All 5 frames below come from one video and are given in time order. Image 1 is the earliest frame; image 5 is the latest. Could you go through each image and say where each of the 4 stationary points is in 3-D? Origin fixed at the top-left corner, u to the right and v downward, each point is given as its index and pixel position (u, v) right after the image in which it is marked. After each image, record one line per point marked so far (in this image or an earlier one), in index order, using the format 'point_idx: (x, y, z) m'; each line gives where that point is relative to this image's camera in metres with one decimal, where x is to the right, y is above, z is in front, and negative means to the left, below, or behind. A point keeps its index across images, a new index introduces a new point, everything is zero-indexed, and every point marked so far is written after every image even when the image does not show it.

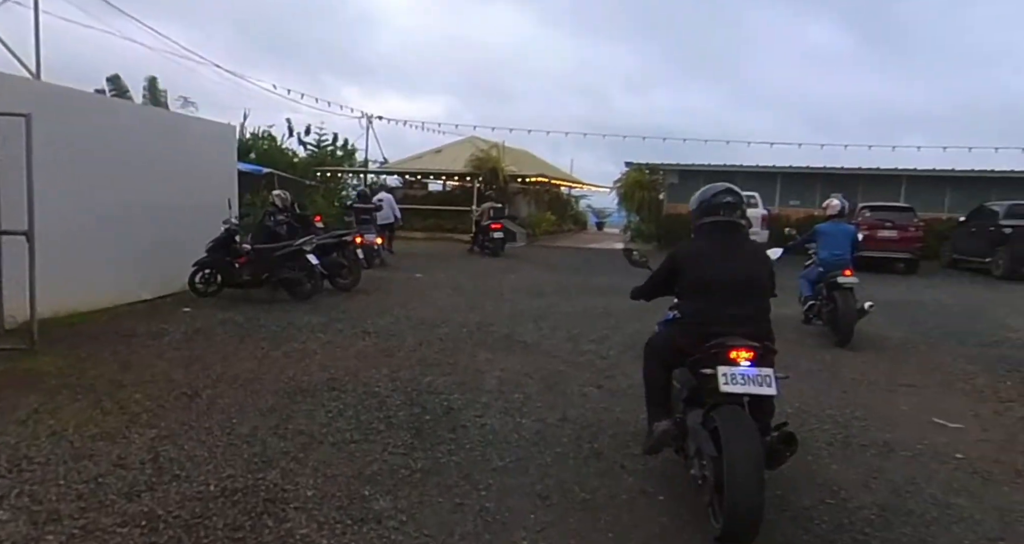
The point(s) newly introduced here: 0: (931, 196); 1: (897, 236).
0: (+11.6, +2.2, +19.8) m
1: (+7.9, +0.8, +14.7) m
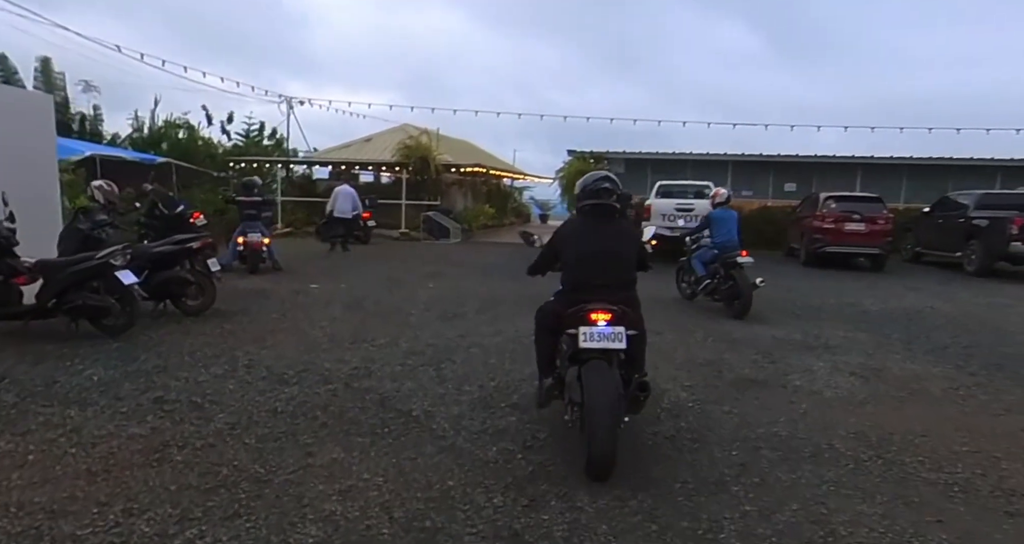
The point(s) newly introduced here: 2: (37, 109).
0: (+9.8, +2.3, +18.2) m
1: (+6.5, +0.8, +12.9) m
2: (-5.4, +1.9, +8.0) m
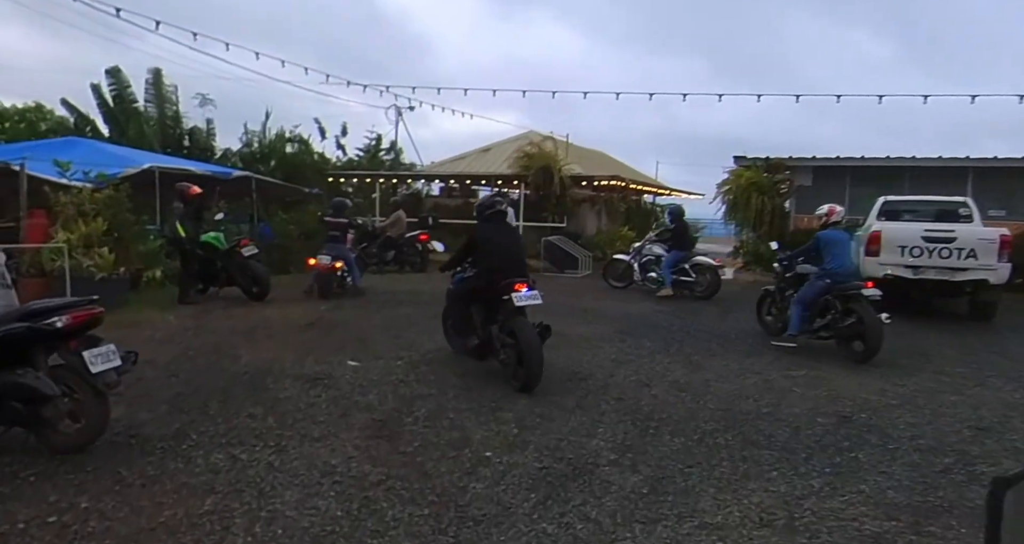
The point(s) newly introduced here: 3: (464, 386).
0: (+12.7, +1.3, +12.3) m
1: (+8.4, 0.0, +7.6) m
2: (-4.2, +1.4, +5.1) m
3: (-0.3, -0.9, +5.2) m
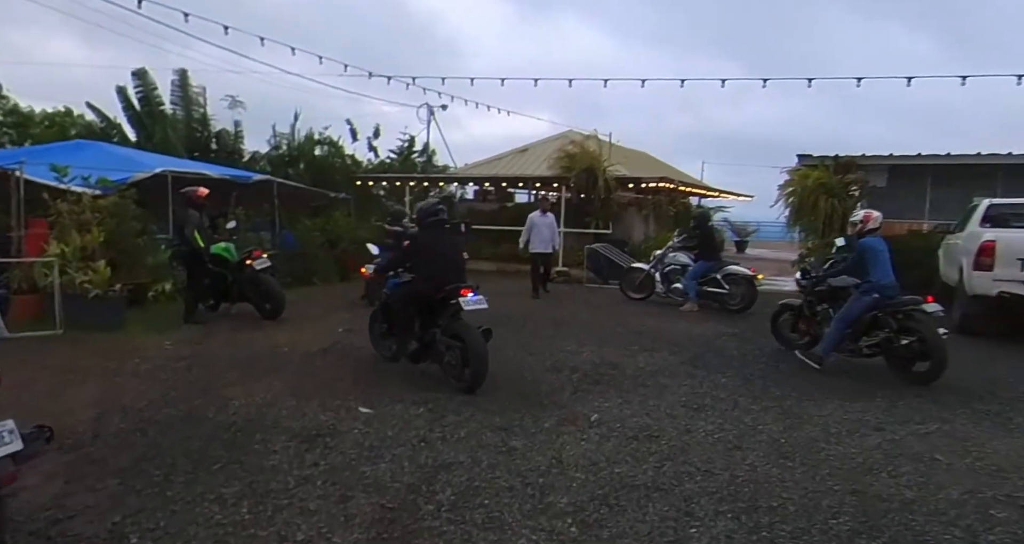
0: (+13.3, +1.1, +10.5) m
1: (+8.8, -0.2, +6.0) m
2: (-3.9, +1.2, +4.1) m
3: (0.0, -1.0, +4.1) m
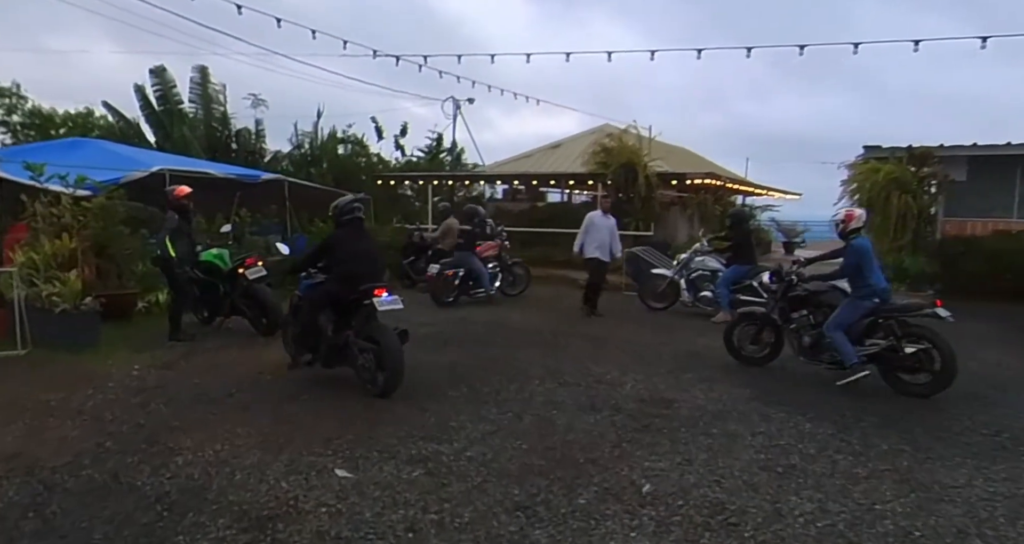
0: (+13.7, +1.0, +8.6) m
1: (+9.0, -0.3, +4.4) m
2: (-3.9, +1.1, +3.1) m
3: (0.0, -1.1, +2.9) m
